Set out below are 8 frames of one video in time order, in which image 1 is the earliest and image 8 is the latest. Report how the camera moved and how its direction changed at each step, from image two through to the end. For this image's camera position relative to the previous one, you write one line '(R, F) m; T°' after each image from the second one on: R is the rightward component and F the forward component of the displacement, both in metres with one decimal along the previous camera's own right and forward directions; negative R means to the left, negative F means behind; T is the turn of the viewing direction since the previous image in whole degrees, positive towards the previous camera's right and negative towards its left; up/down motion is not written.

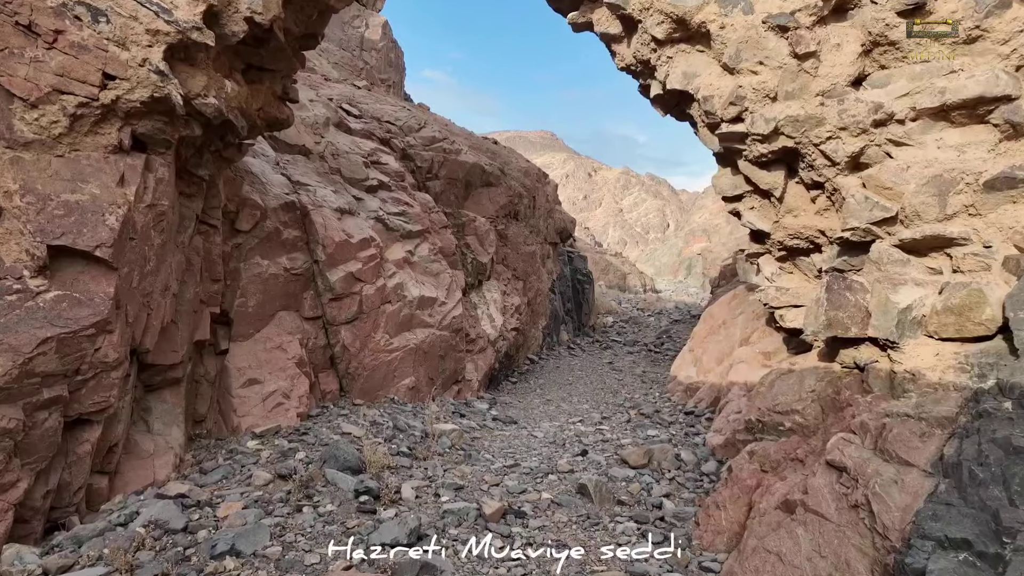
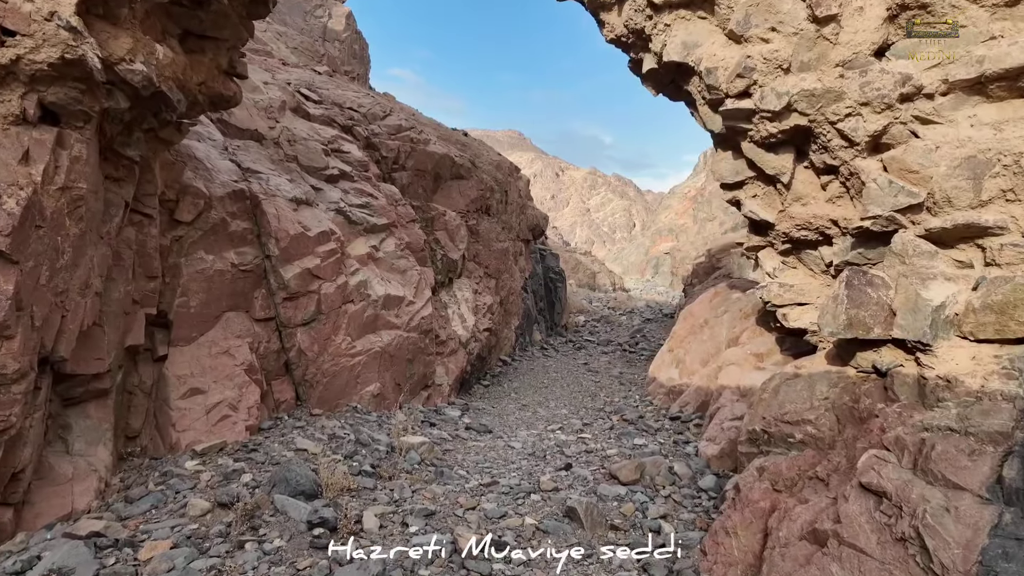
(-0.1, +0.7) m; +3°
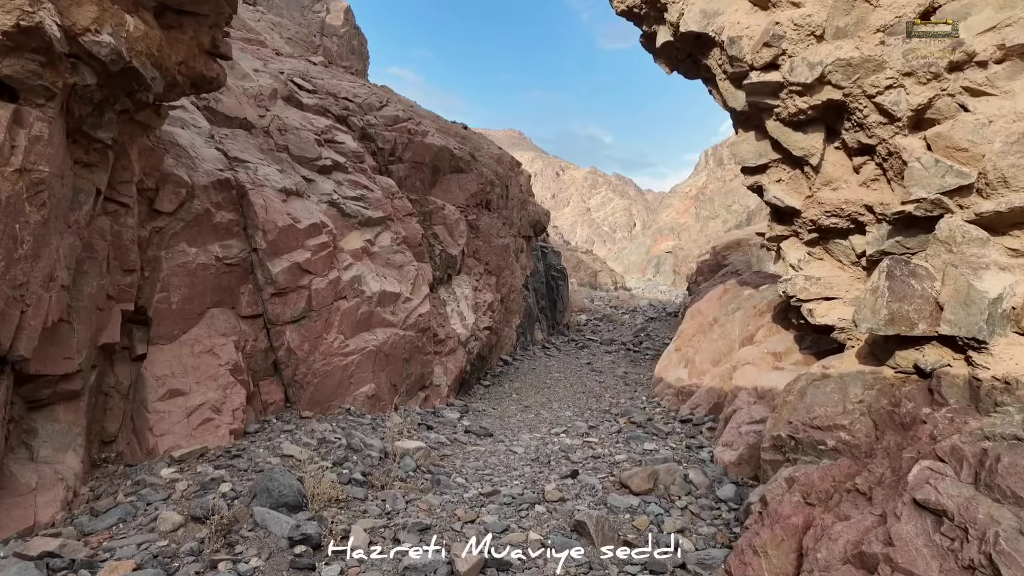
(0.0, +0.5) m; 0°
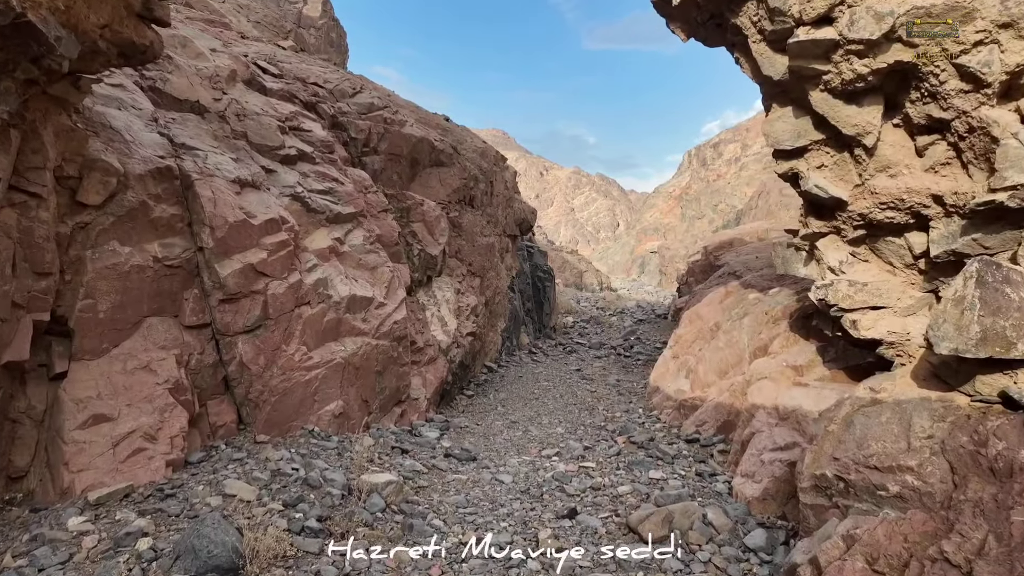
(0.0, +1.0) m; +2°
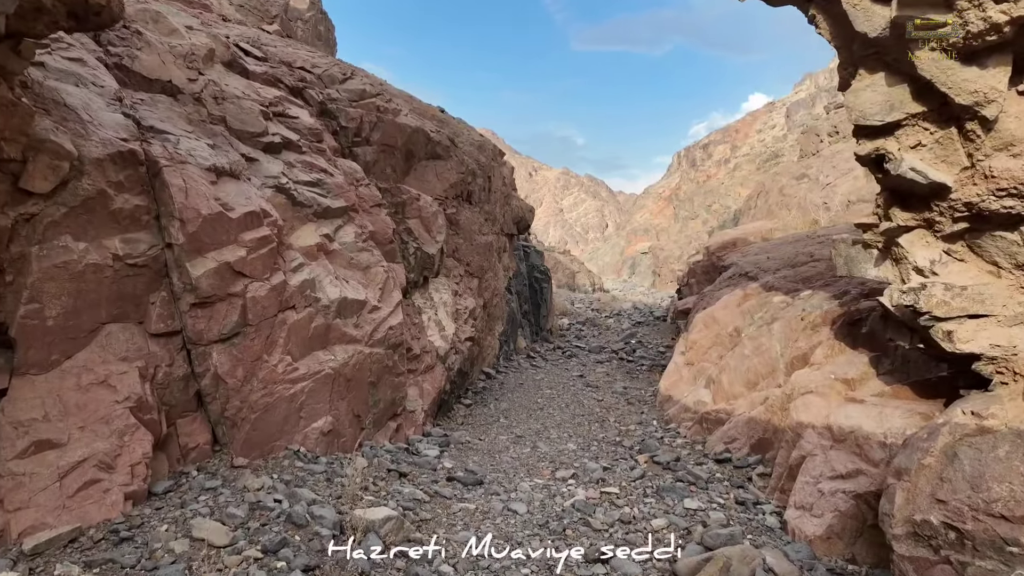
(-0.3, +0.8) m; +1°
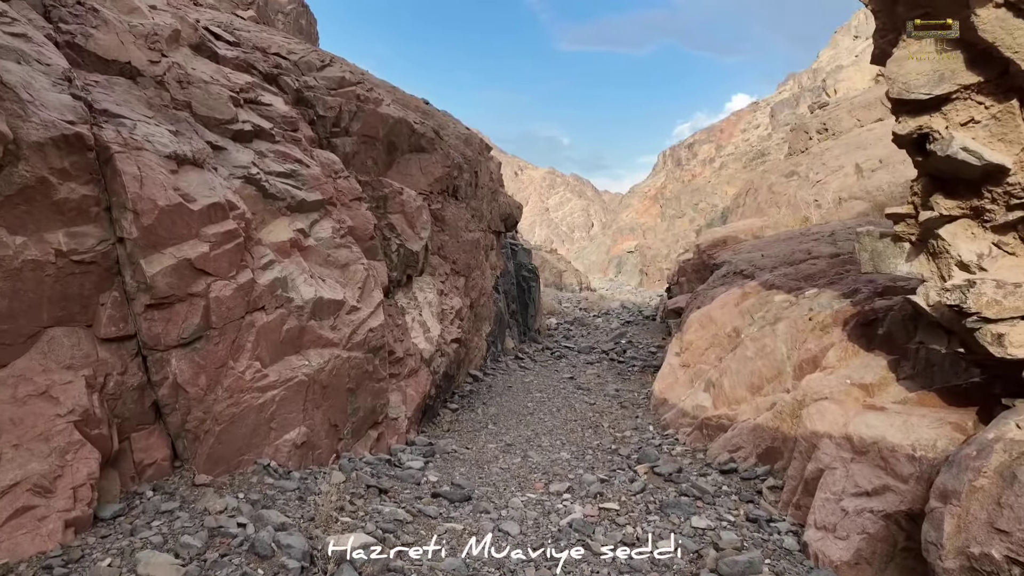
(0.0, +0.5) m; +1°
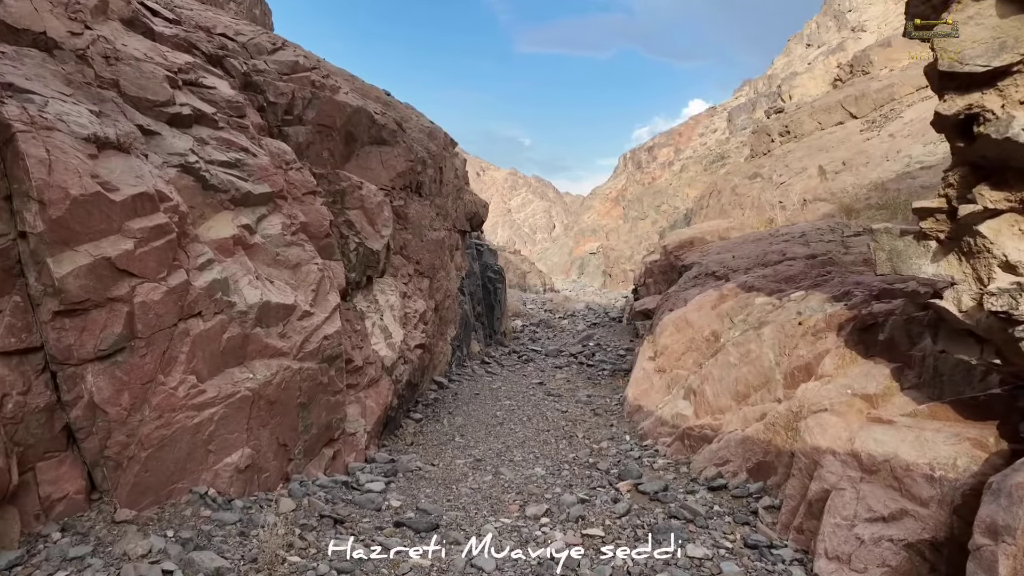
(-0.1, +0.6) m; +4°
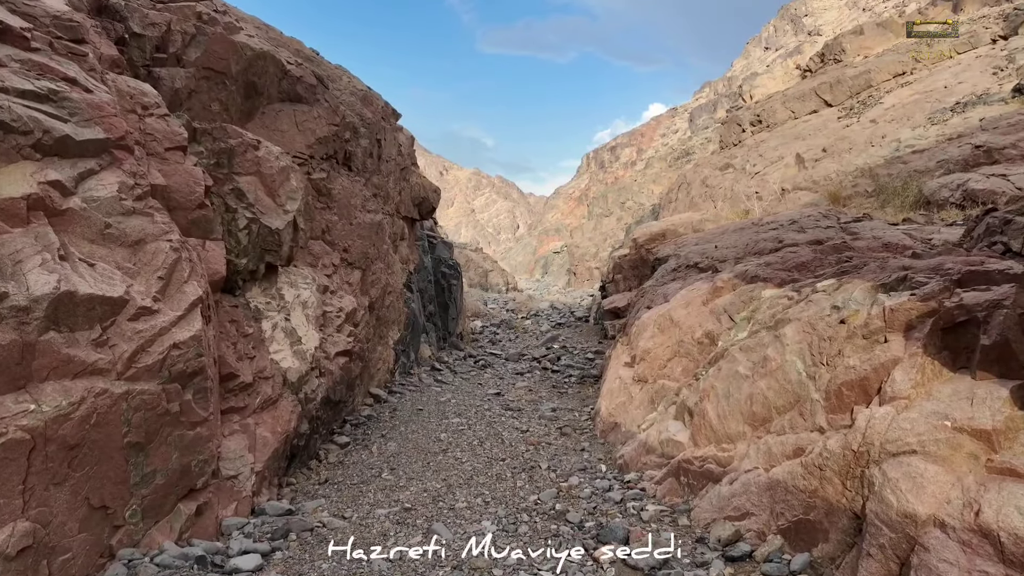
(+0.2, +1.9) m; +3°
